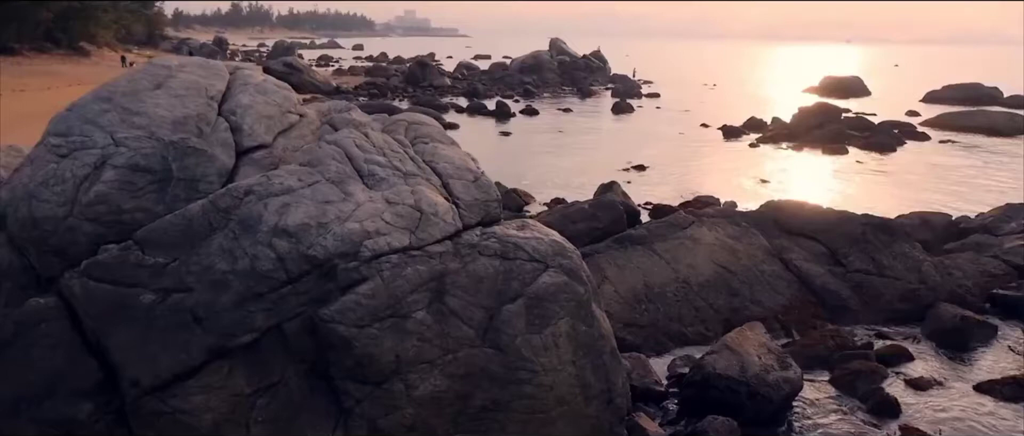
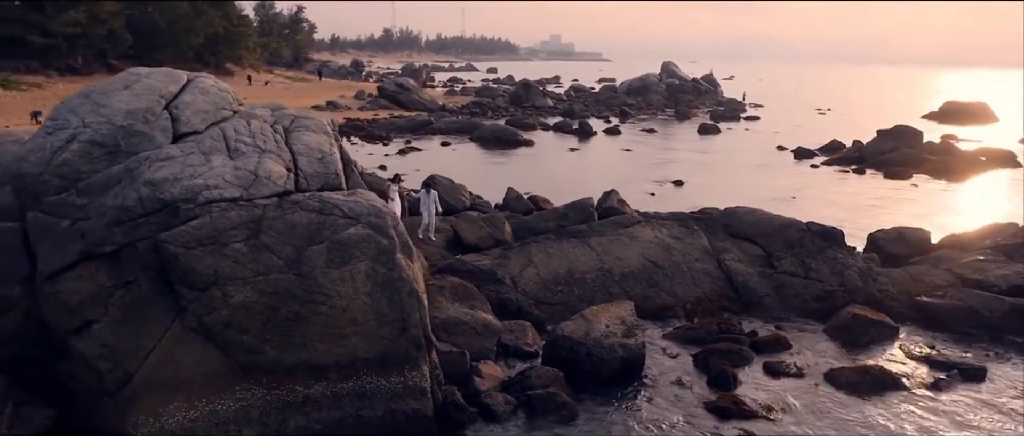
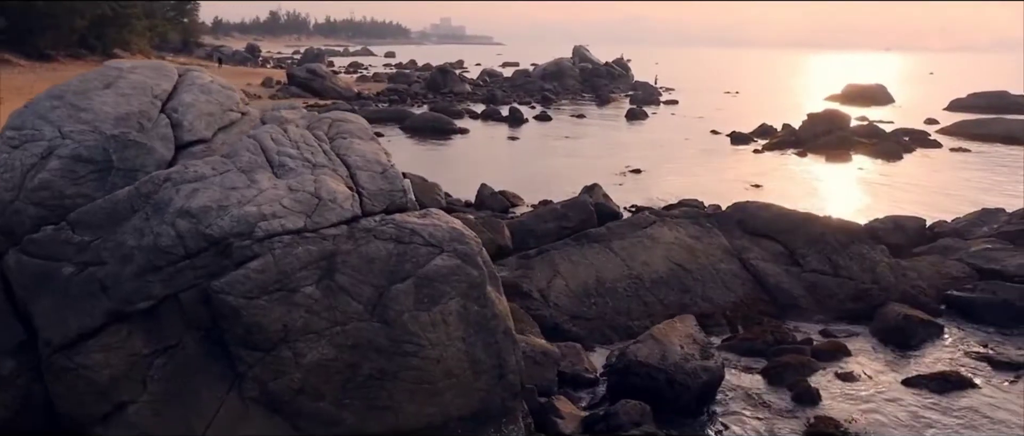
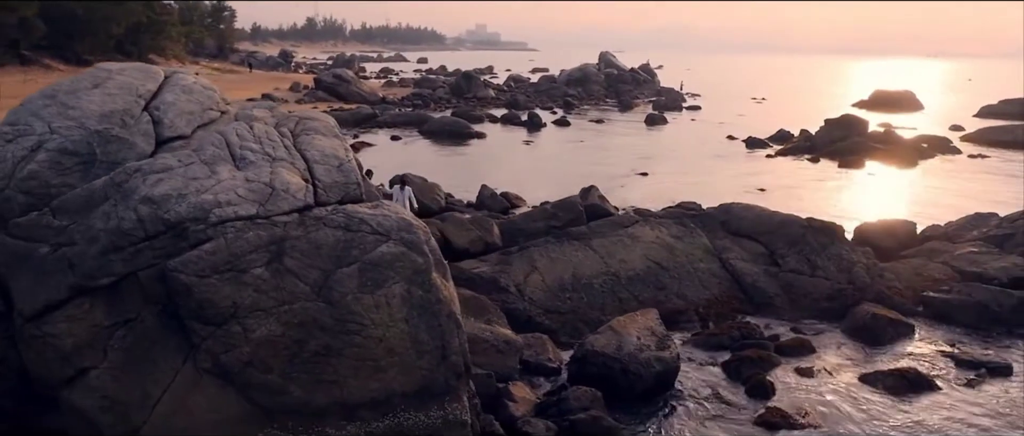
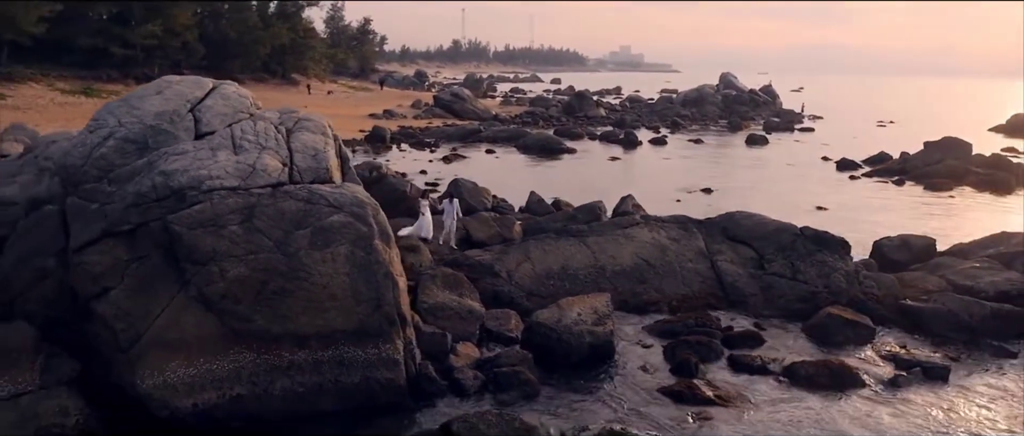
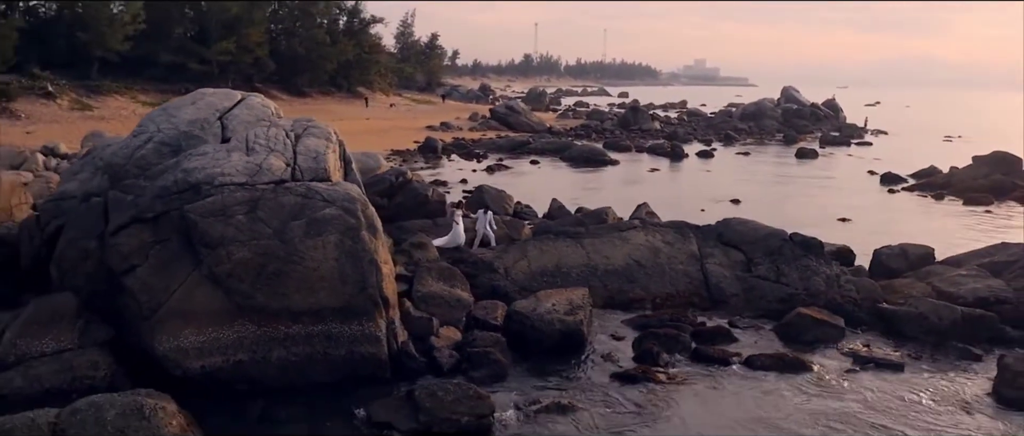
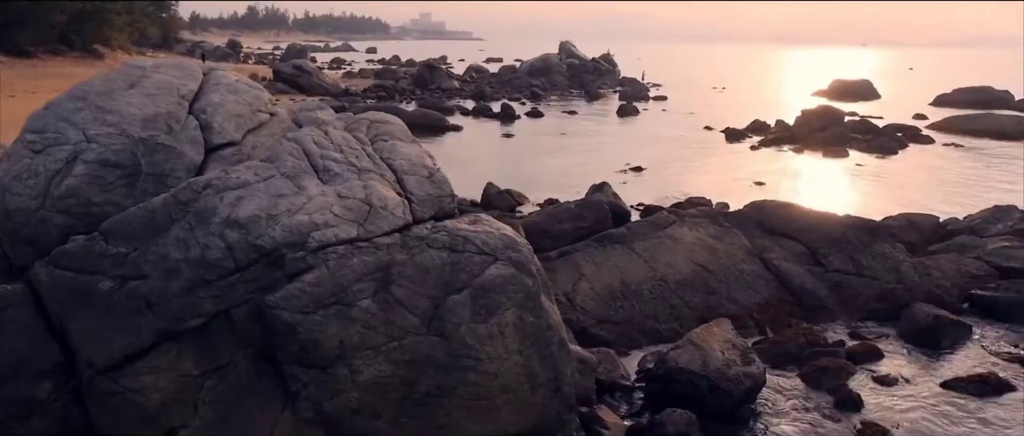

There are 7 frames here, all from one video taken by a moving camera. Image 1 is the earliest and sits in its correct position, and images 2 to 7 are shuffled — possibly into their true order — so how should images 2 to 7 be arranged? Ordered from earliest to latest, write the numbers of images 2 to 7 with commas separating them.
7, 3, 4, 2, 5, 6
